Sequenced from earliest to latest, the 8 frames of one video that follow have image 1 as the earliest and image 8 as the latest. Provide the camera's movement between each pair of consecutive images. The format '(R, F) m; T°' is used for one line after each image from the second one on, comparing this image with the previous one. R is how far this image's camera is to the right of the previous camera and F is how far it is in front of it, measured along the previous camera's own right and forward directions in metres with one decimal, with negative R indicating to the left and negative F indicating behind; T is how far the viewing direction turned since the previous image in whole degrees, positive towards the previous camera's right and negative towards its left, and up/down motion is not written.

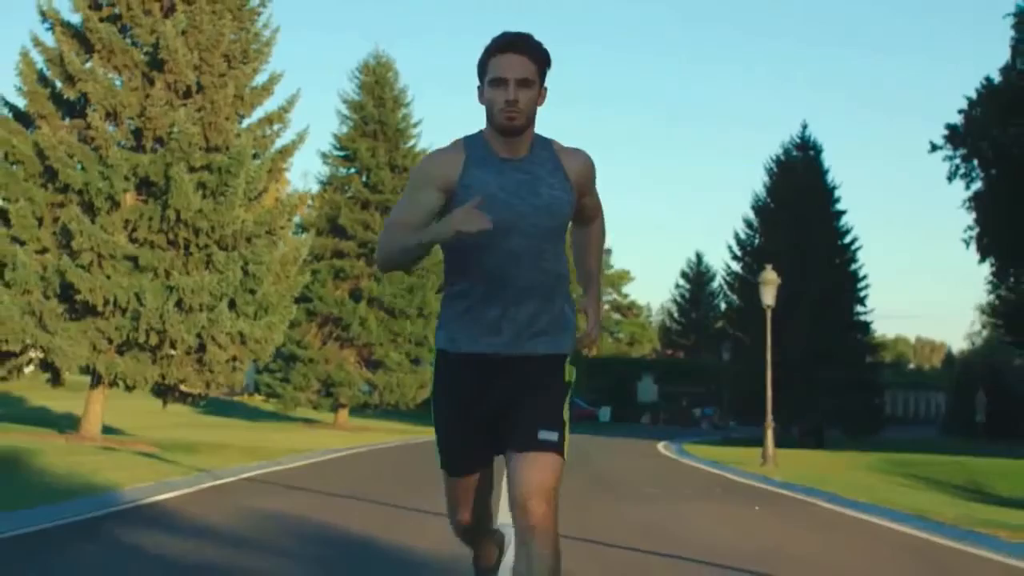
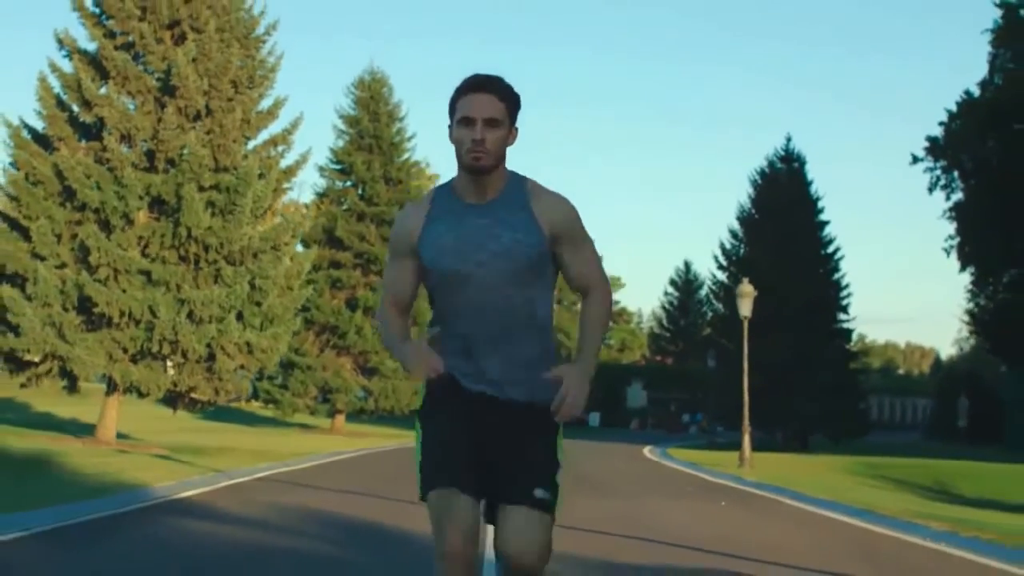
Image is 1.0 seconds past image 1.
(0.0, -1.8) m; 0°
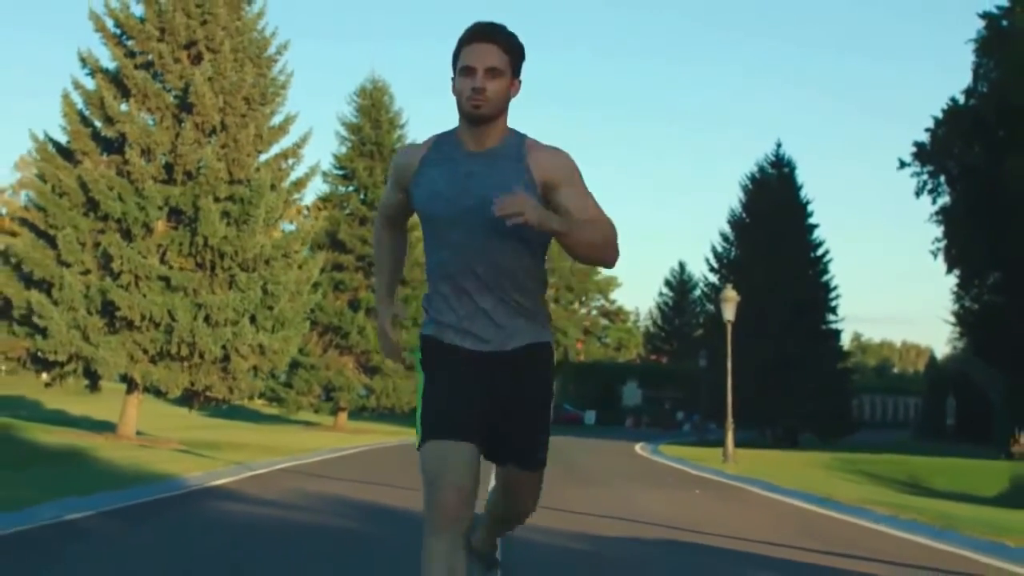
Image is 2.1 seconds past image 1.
(0.0, -1.9) m; 0°
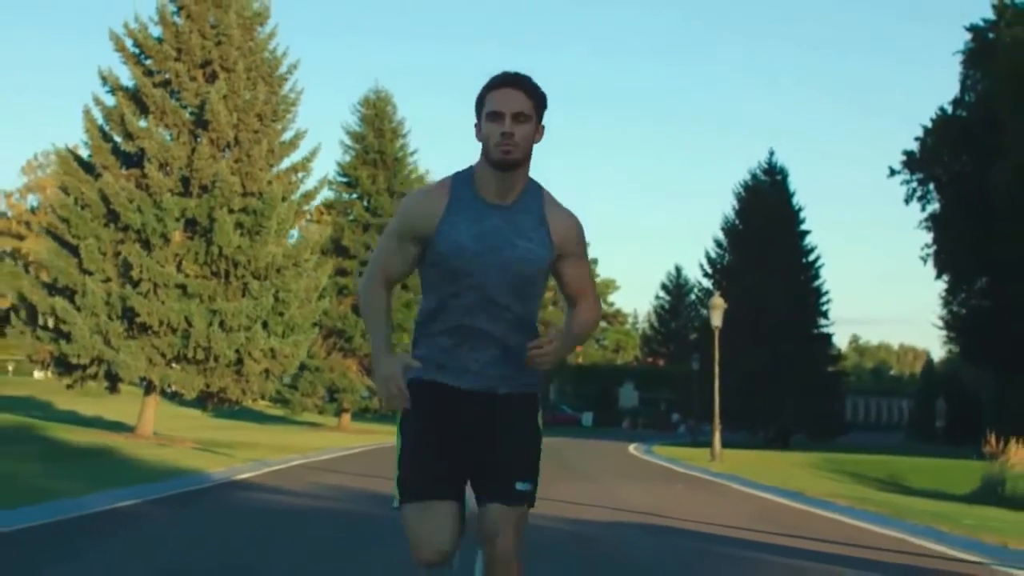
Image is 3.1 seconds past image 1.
(0.0, -1.7) m; 0°
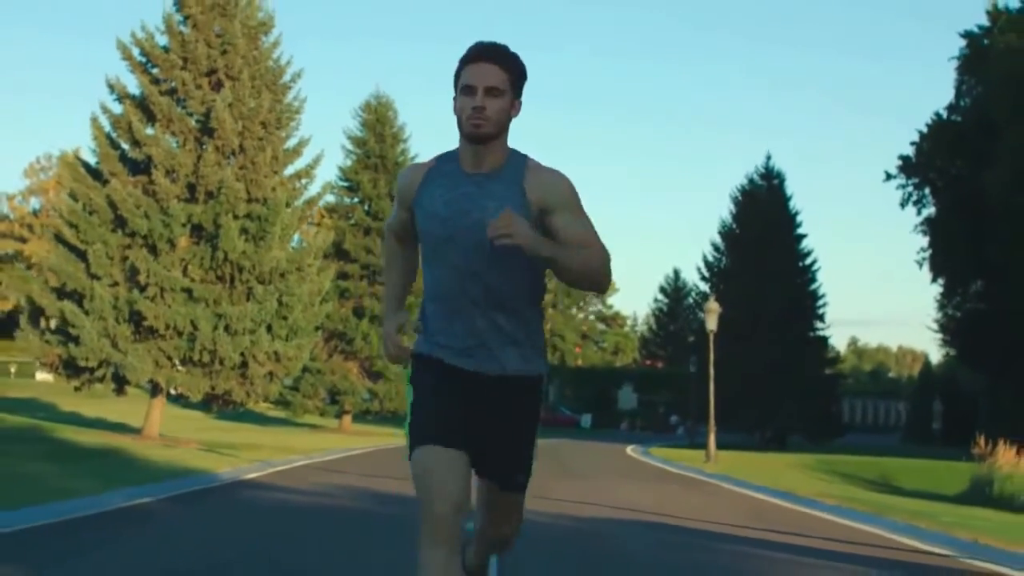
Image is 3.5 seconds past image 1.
(0.0, -0.7) m; 0°
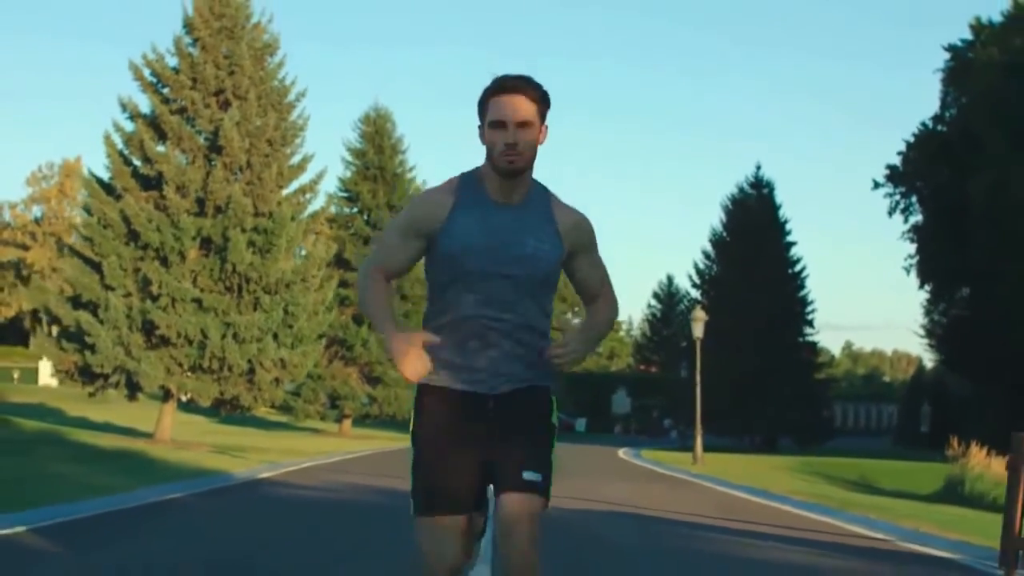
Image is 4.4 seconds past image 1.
(0.0, -1.6) m; 0°
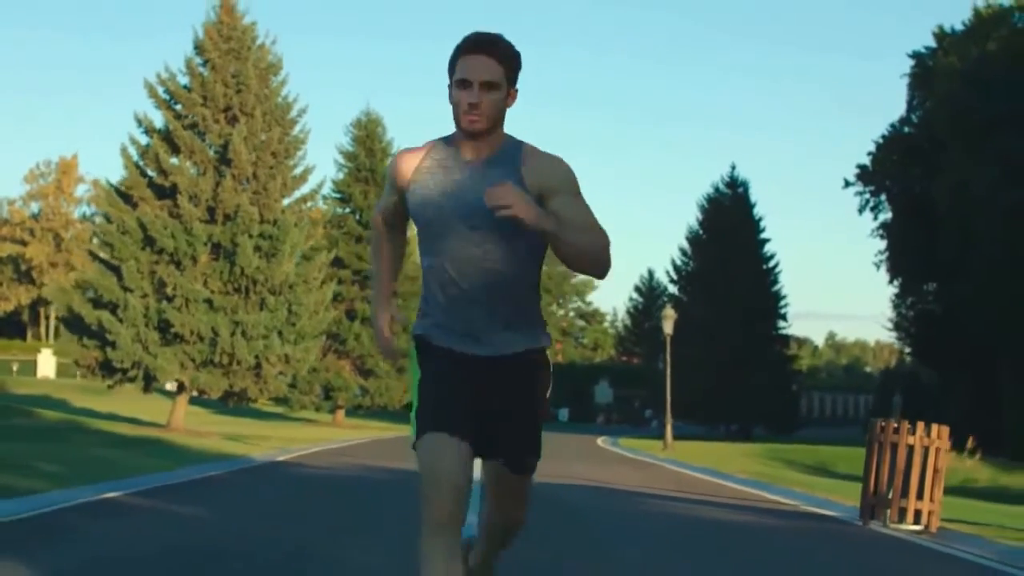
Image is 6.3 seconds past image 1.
(0.0, -3.2) m; +1°
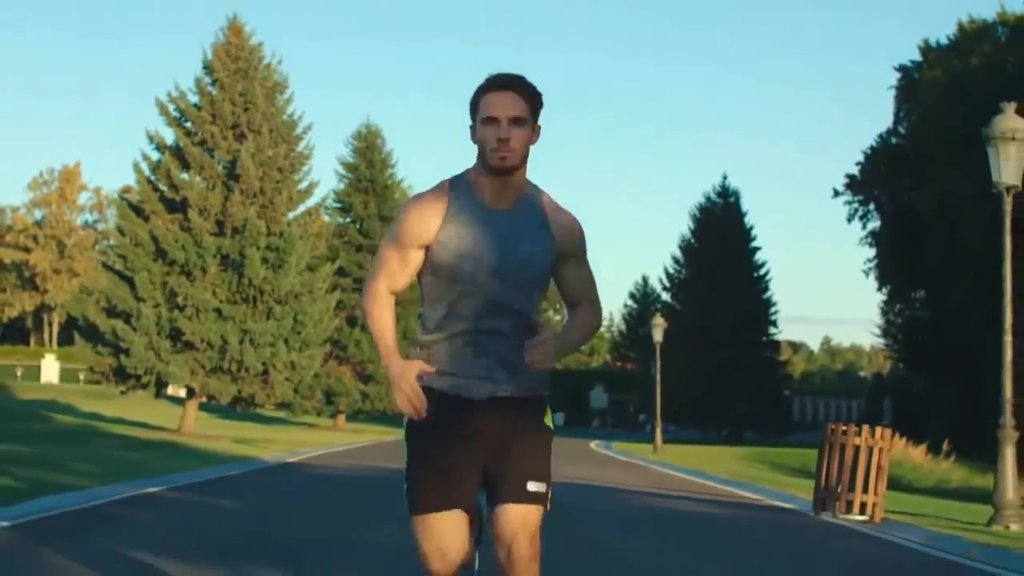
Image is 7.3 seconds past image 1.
(0.0, -1.8) m; 0°
